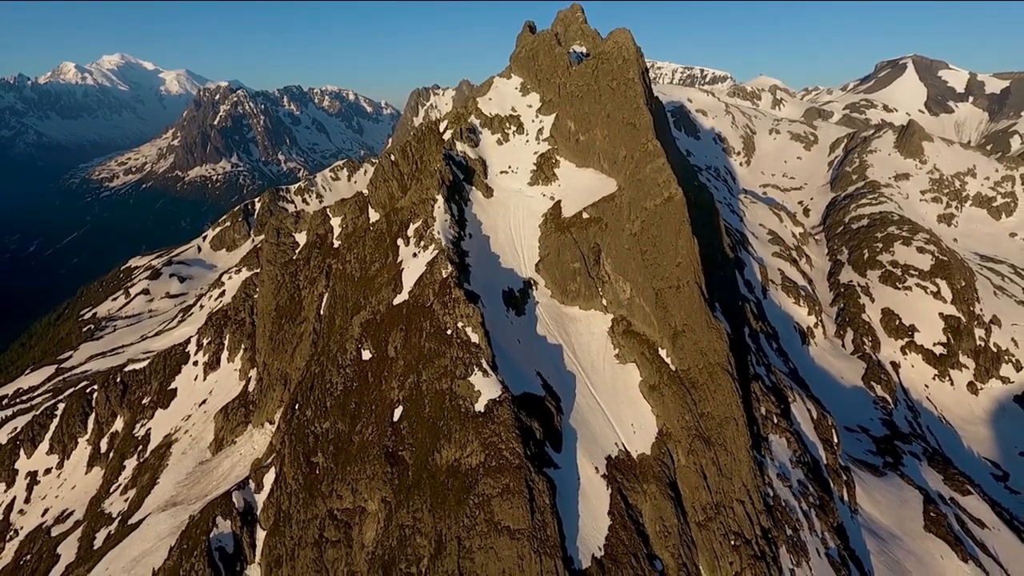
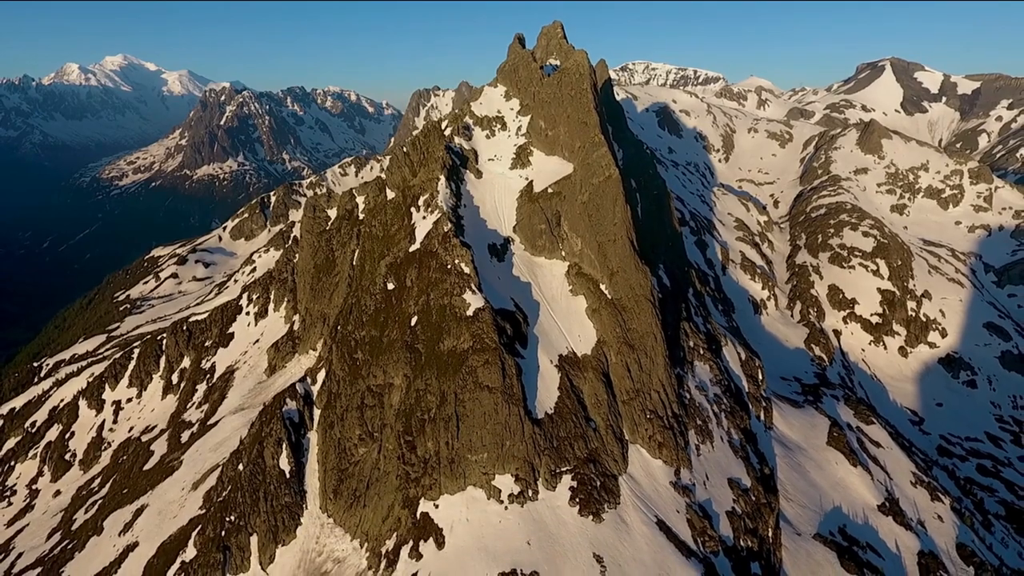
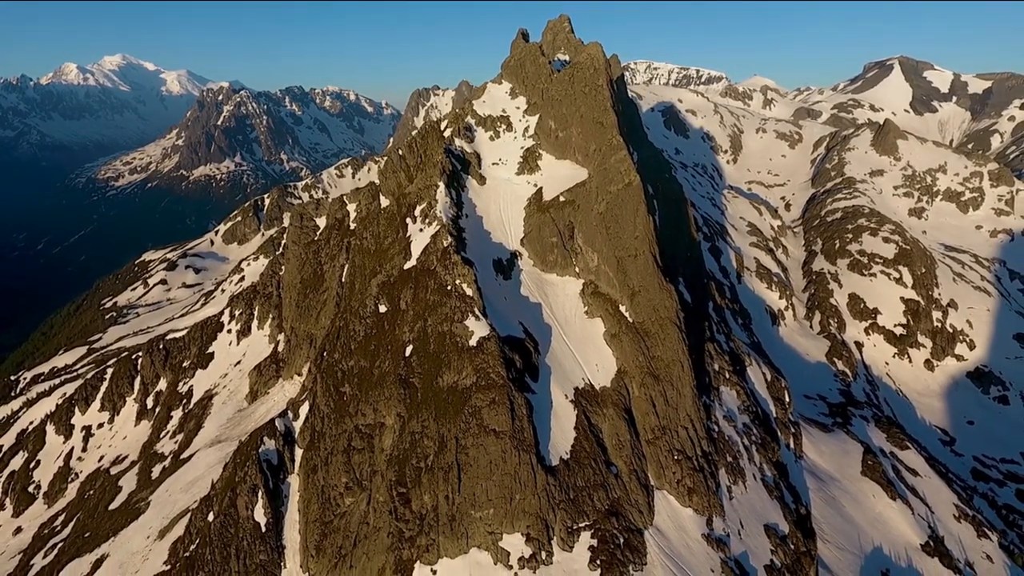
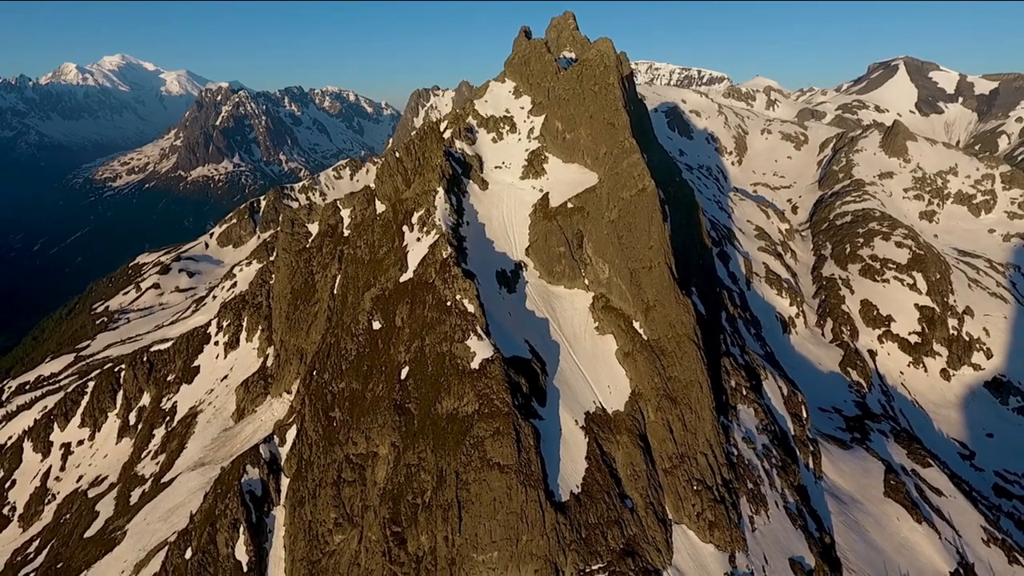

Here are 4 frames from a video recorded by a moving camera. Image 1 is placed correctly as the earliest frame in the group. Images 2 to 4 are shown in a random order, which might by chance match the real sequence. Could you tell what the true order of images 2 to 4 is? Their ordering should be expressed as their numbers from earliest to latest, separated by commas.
4, 3, 2
